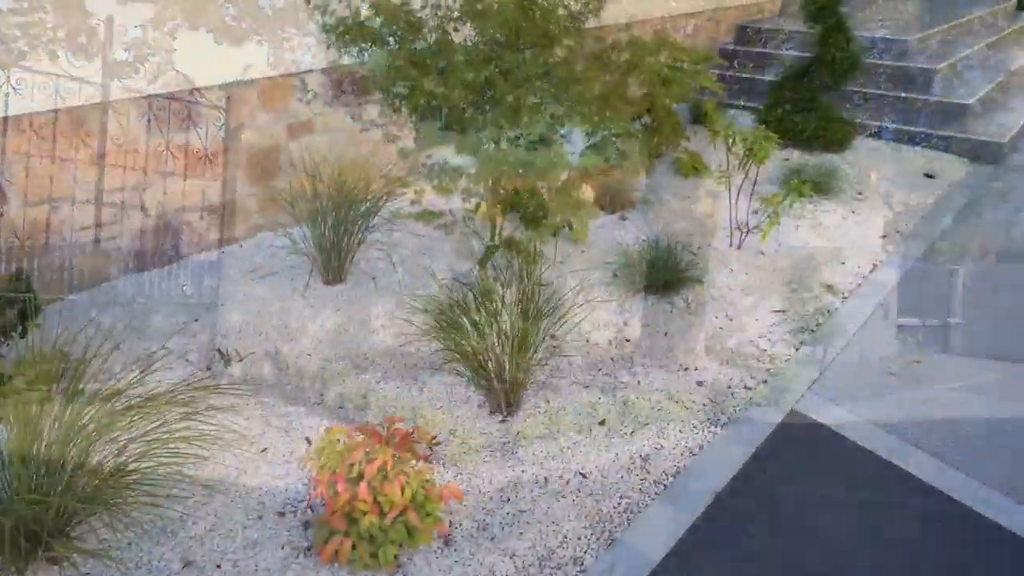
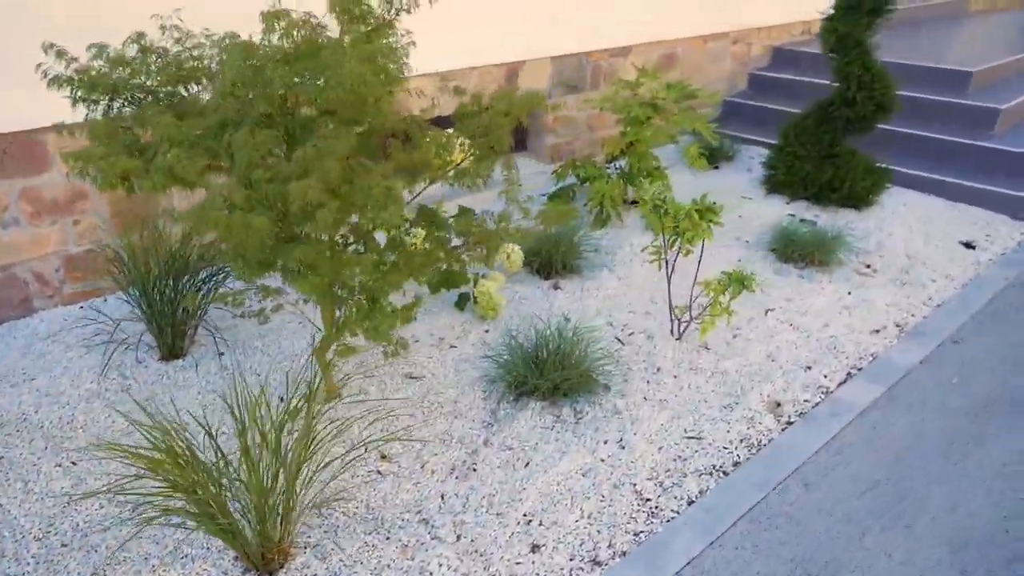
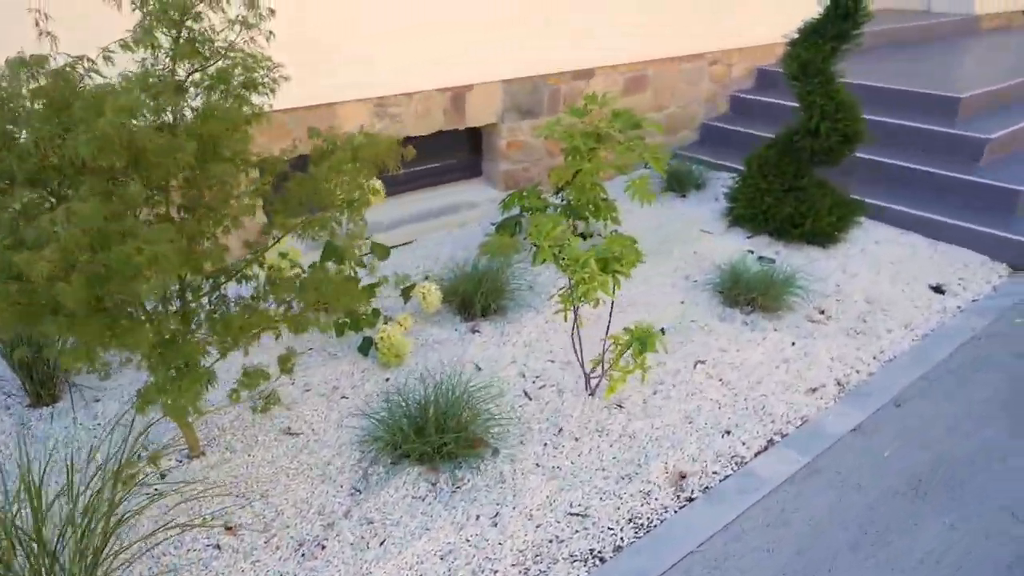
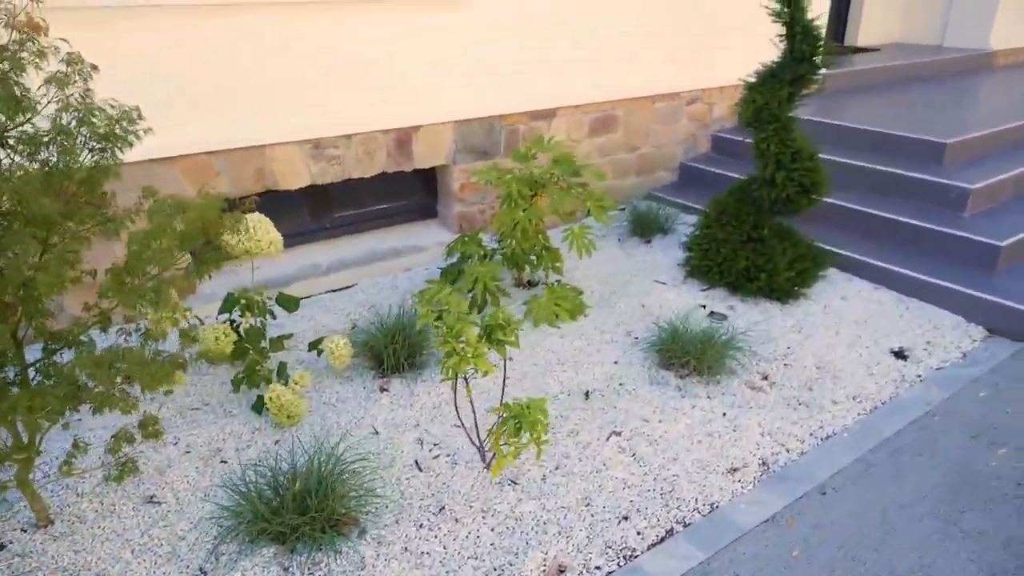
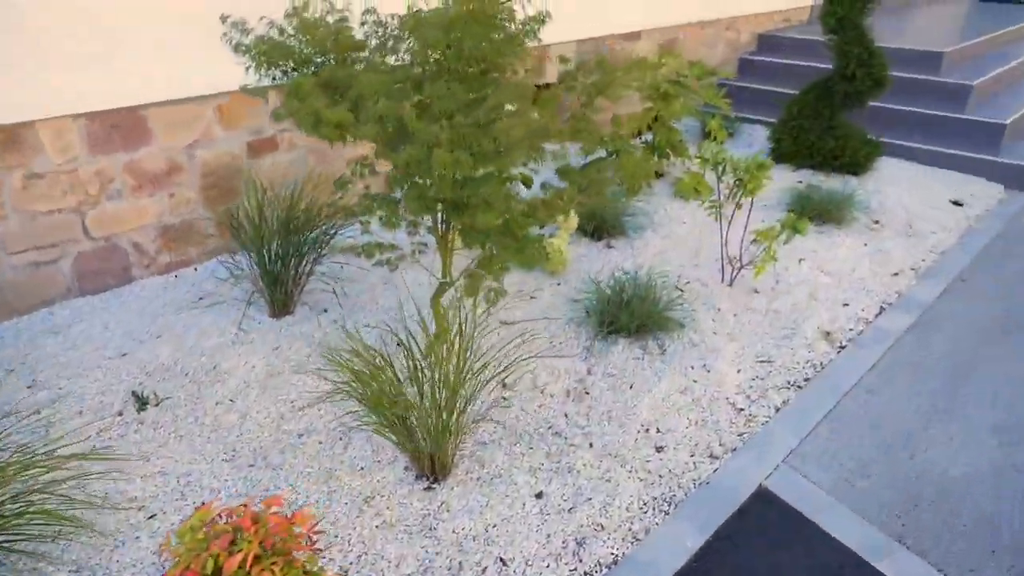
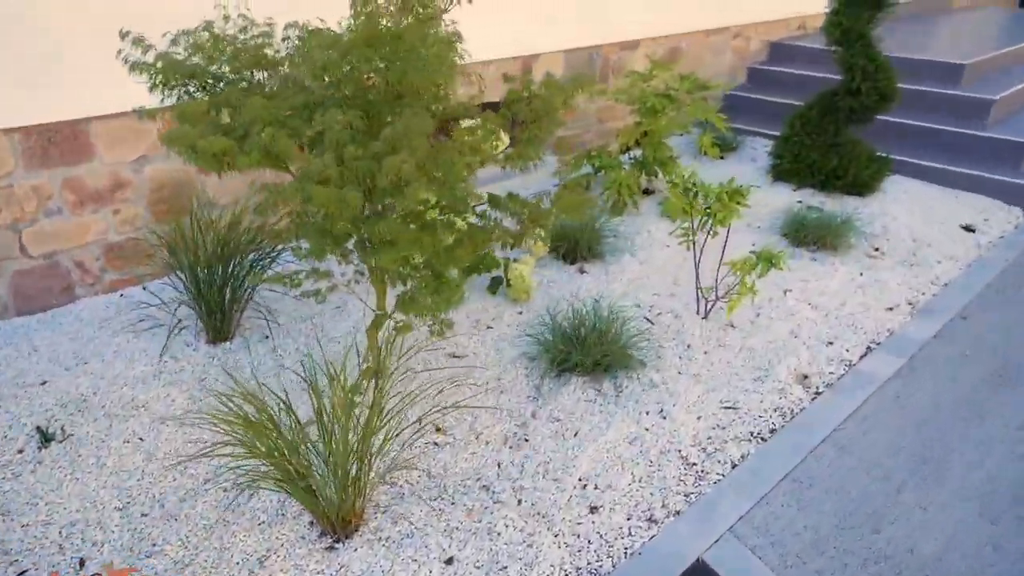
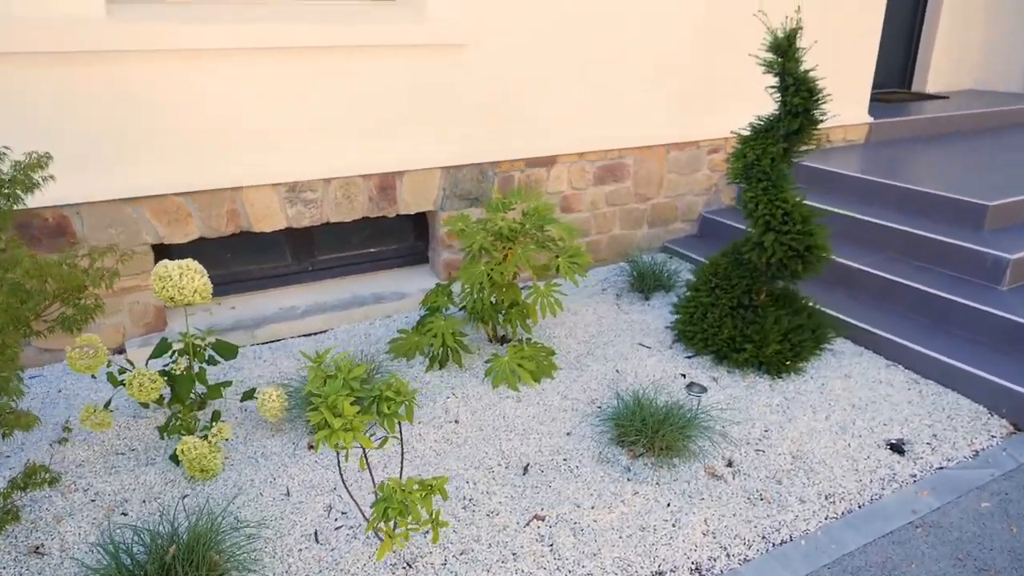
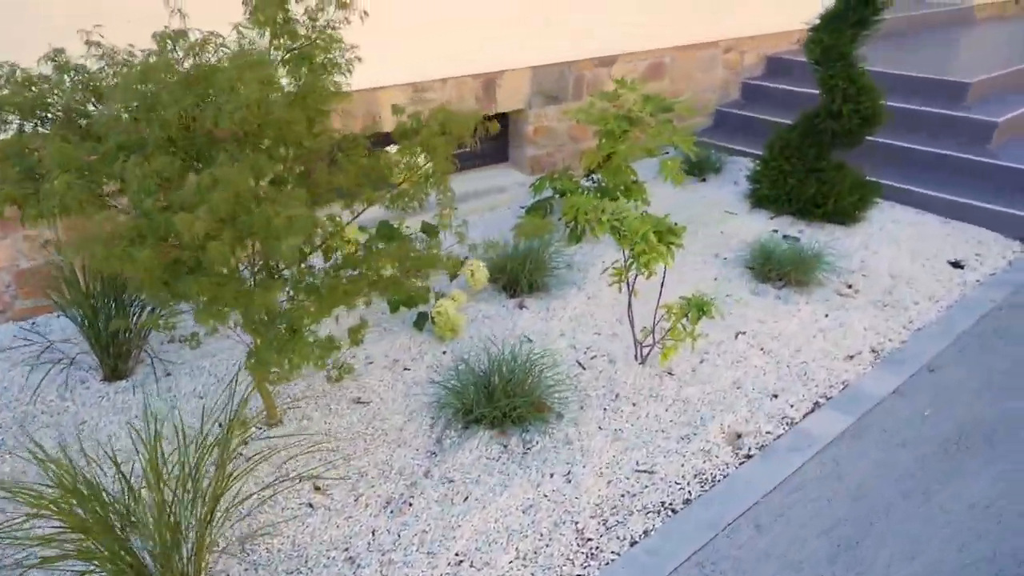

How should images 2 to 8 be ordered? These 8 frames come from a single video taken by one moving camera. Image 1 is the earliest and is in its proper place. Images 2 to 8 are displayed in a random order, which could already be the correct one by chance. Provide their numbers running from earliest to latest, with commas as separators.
5, 6, 2, 8, 3, 4, 7
